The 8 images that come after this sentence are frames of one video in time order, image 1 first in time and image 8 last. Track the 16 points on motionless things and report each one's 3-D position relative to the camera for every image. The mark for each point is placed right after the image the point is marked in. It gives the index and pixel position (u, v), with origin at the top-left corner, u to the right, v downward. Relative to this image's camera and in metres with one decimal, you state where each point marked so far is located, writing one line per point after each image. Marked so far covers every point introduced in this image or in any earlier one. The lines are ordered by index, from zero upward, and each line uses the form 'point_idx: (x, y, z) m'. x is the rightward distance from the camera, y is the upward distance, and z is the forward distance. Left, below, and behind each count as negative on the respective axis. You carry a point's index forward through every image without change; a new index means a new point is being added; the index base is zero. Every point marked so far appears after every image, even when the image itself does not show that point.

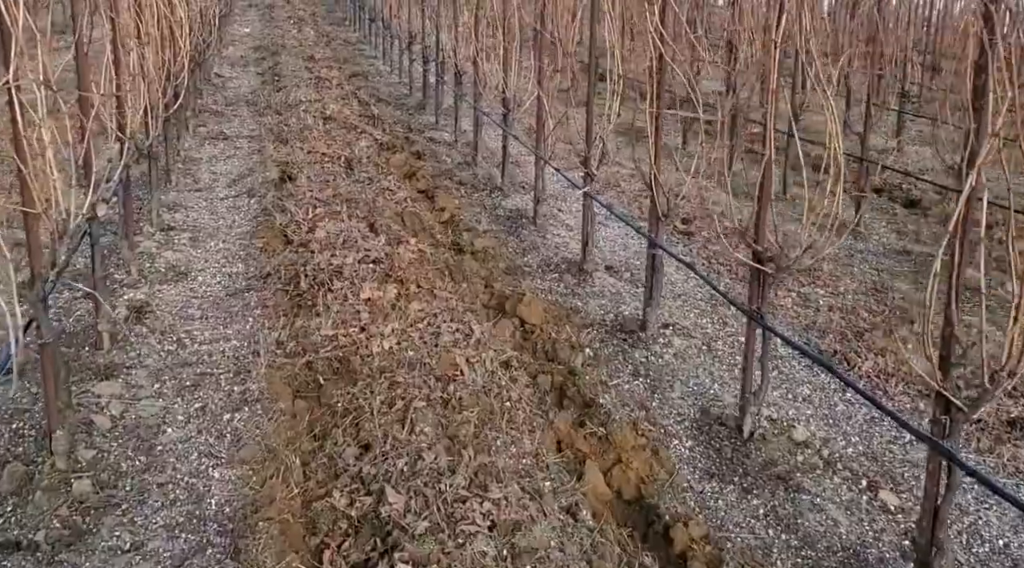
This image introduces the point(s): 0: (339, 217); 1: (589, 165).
0: (-1.5, +0.6, +7.6) m
1: (+0.6, +1.0, +6.9) m
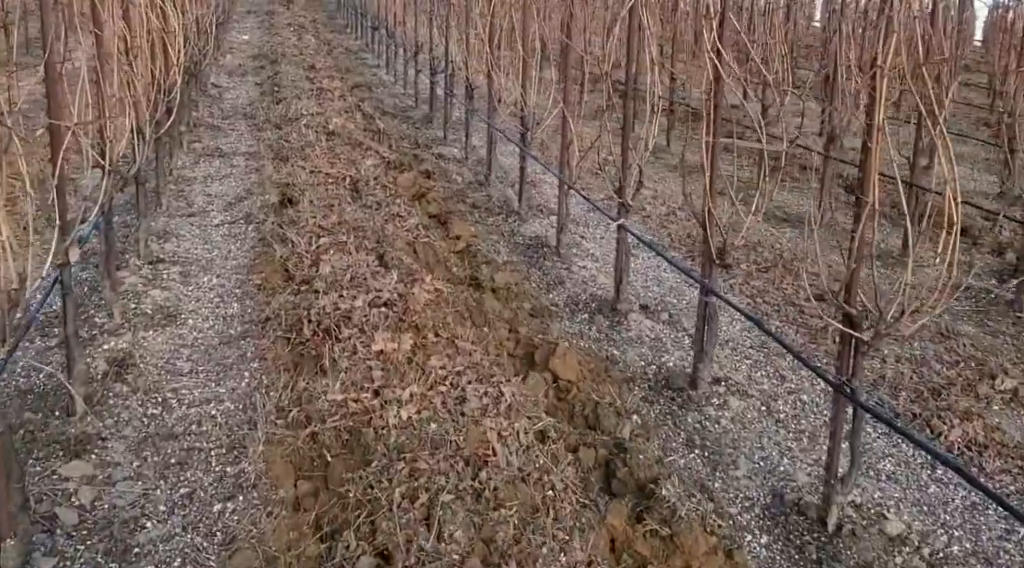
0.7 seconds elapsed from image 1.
0: (-1.3, +0.3, +6.9) m
1: (+0.8, +0.6, +6.3) m
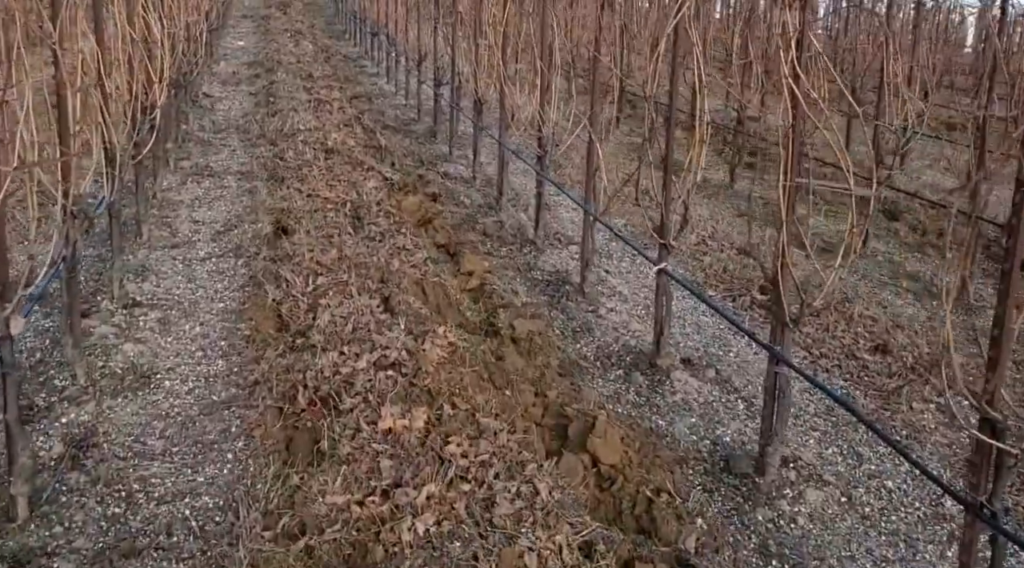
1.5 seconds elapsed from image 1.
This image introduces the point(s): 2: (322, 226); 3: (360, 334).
0: (-1.2, -0.1, +6.1) m
1: (+1.0, +0.3, +5.5) m
2: (-1.6, +0.5, +7.5) m
3: (-0.9, -0.3, +5.3) m
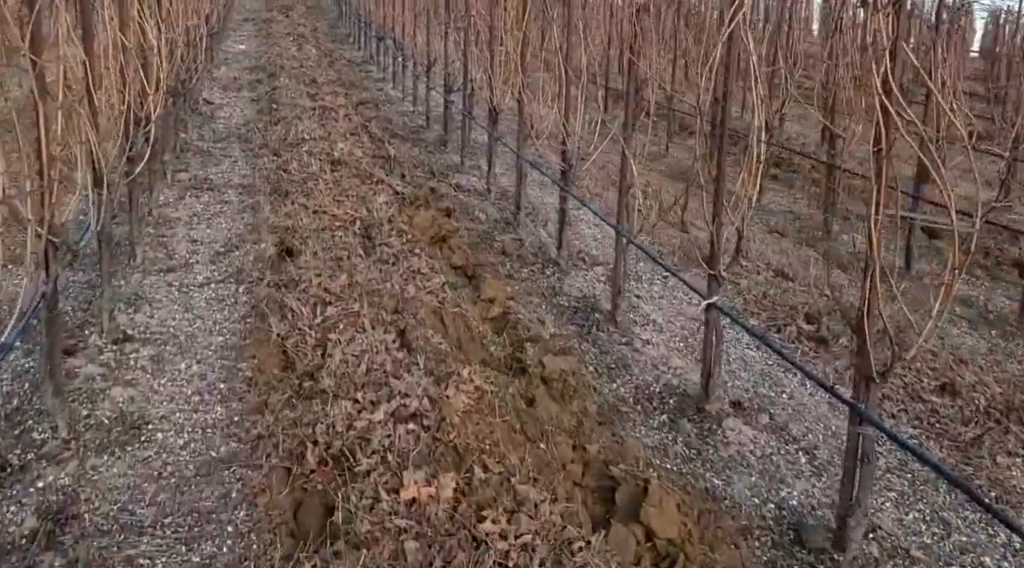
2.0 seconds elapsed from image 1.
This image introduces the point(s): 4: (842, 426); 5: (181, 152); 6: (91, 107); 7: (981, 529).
0: (-1.0, -0.3, +5.6) m
1: (+1.1, +0.1, +4.9) m
2: (-1.5, +0.3, +7.0) m
3: (-0.7, -0.5, +4.7) m
4: (+1.9, -0.8, +5.0) m
5: (-4.2, +1.7, +11.0) m
6: (-2.5, +1.1, +5.2) m
7: (+2.2, -1.1, +4.0) m
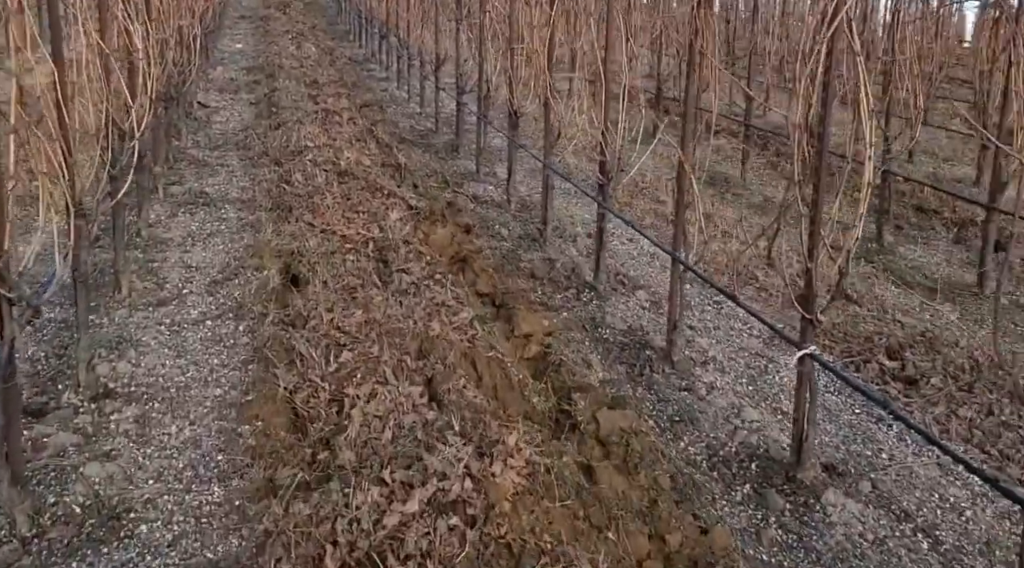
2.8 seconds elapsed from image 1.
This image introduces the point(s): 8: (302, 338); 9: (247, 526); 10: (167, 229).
0: (-0.7, -0.5, +4.7) m
1: (+1.4, -0.1, +4.1) m
2: (-1.2, 0.0, +6.2) m
3: (-0.5, -0.7, +3.9) m
4: (+2.2, -1.0, +4.2) m
5: (-4.0, +1.4, +10.2) m
6: (-2.3, +0.8, +4.3) m
7: (+2.4, -1.3, +3.2) m
8: (-1.3, -0.3, +5.2) m
9: (-1.1, -1.0, +3.6) m
10: (-3.1, +0.5, +7.8) m
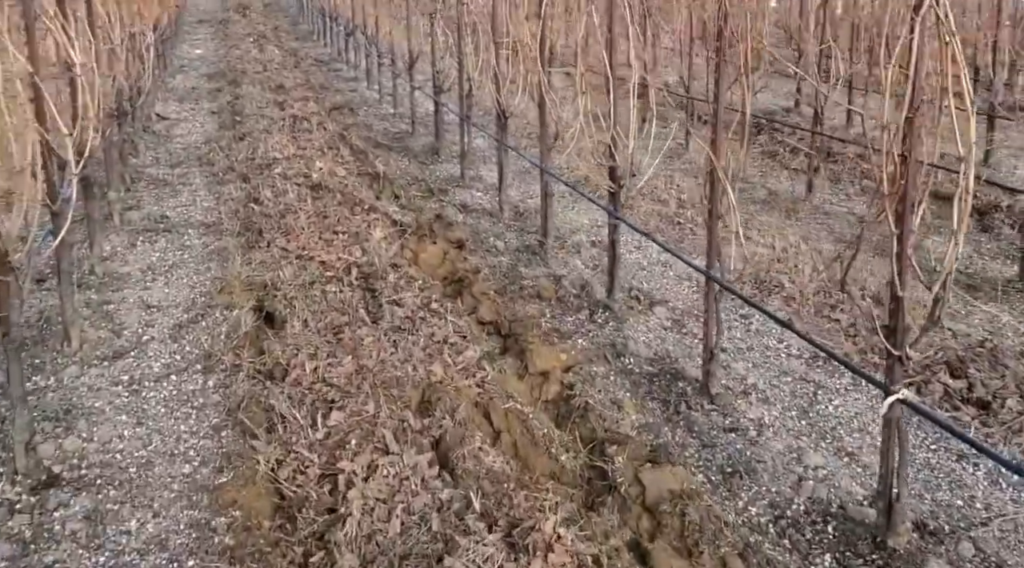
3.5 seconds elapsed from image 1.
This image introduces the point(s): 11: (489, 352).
0: (-0.6, -0.7, +4.0) m
1: (+1.5, -0.2, +3.4) m
2: (-1.2, -0.2, +5.4) m
3: (-0.3, -1.0, +3.2) m
4: (+2.3, -1.1, +3.5) m
5: (-4.1, +1.1, +9.3) m
6: (-2.2, +0.5, +3.5) m
7: (+2.6, -1.4, +2.5) m
8: (-1.2, -0.6, +4.5) m
9: (-0.9, -1.3, +2.9) m
10: (-3.1, +0.2, +7.0) m
11: (-0.1, -0.4, +5.2) m
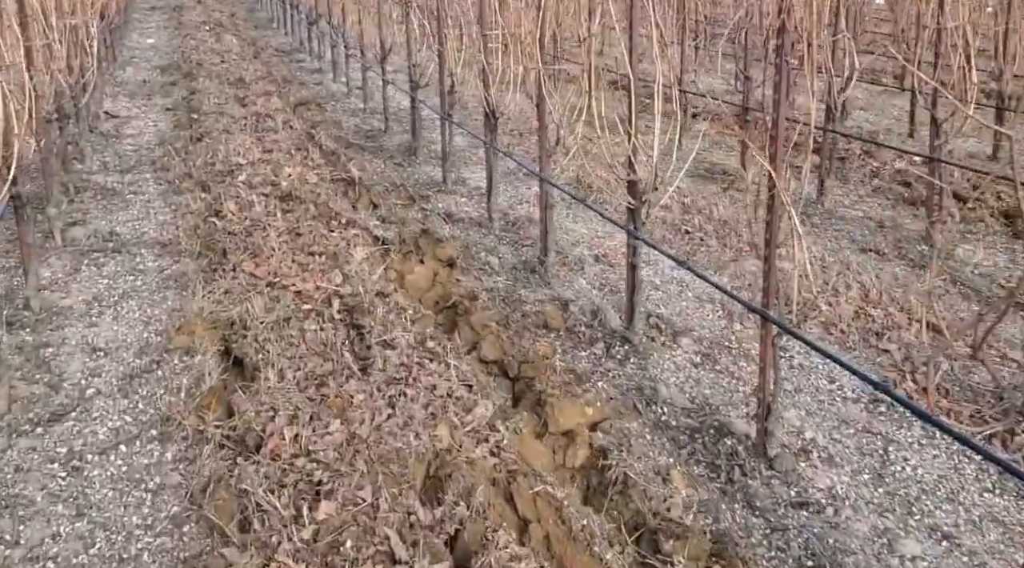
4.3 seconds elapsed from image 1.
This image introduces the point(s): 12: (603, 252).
0: (-0.5, -1.0, +3.2) m
1: (+1.7, -0.4, +2.7) m
2: (-1.1, -0.4, +4.6) m
3: (-0.2, -1.2, +2.4) m
4: (+2.5, -1.3, +2.9) m
5: (-4.2, +0.9, +8.4) m
6: (-2.1, +0.2, +2.7) m
7: (+2.8, -1.6, +1.9) m
8: (-1.1, -0.8, +3.7) m
9: (-0.8, -1.5, +2.1) m
10: (-3.1, -0.1, +6.0) m
11: (-0.1, -0.6, +4.4) m
12: (+0.7, +0.3, +7.0) m
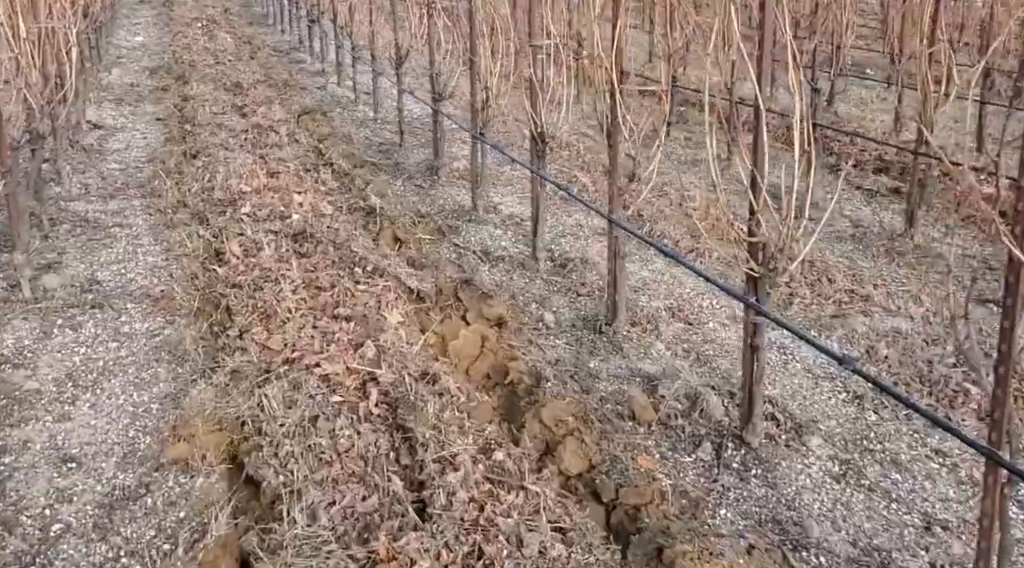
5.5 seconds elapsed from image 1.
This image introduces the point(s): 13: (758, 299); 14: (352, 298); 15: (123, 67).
0: (0.0, -1.4, +2.1) m
1: (+2.1, -0.9, +1.6) m
2: (-0.7, -0.8, +3.4) m
3: (+0.3, -1.6, +1.3) m
4: (+2.9, -1.7, +1.8) m
5: (-3.8, +0.5, +7.2) m
6: (-1.6, -0.2, +1.5) m
7: (+3.3, -2.1, +0.8) m
8: (-0.6, -1.2, +2.5) m
9: (-0.3, -2.0, +0.9) m
10: (-2.7, -0.5, +4.9) m
11: (+0.4, -1.0, +3.2) m
12: (+1.1, -0.2, +5.9) m
13: (+1.1, -0.1, +4.2) m
14: (-1.0, -0.1, +5.2) m
15: (-6.6, +3.7, +14.8) m
